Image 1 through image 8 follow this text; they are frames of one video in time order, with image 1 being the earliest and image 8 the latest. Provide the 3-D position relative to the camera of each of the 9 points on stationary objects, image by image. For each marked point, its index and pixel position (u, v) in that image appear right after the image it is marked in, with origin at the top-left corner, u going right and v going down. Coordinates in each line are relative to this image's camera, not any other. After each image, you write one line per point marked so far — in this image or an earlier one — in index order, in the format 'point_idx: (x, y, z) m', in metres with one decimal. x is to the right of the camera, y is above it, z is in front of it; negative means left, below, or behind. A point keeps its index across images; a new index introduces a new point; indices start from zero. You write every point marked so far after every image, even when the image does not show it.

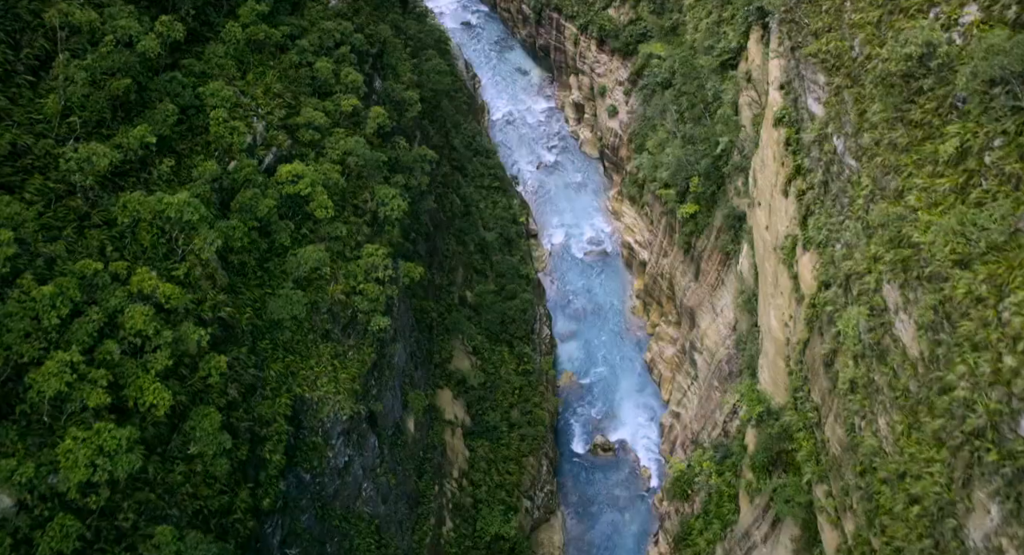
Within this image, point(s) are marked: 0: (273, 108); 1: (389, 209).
0: (-4.5, +3.0, +15.4) m
1: (-2.5, +1.4, +16.6) m
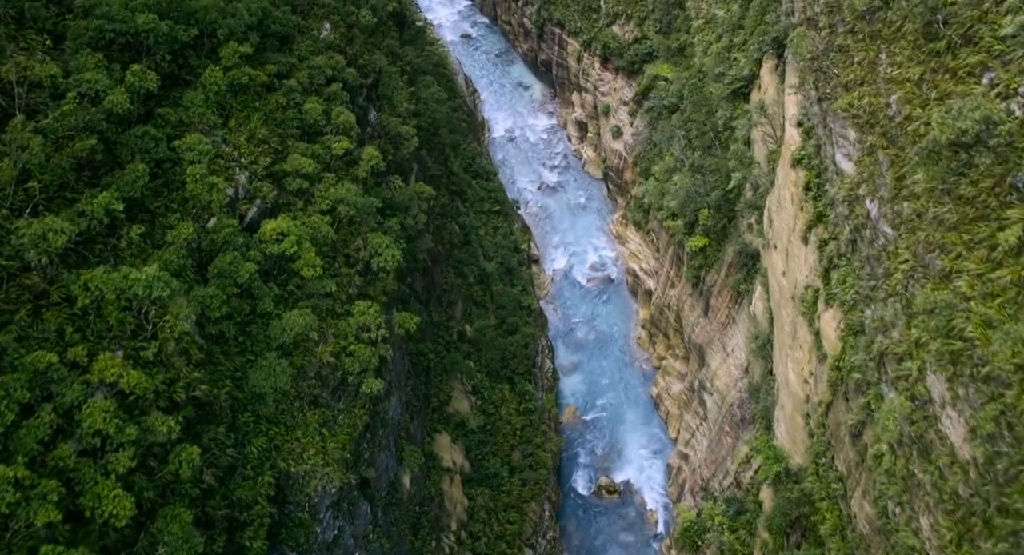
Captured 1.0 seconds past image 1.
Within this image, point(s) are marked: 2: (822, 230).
0: (-4.4, +2.0, +14.4) m
1: (-2.4, +0.3, +15.5) m
2: (+6.0, +0.9, +15.8) m
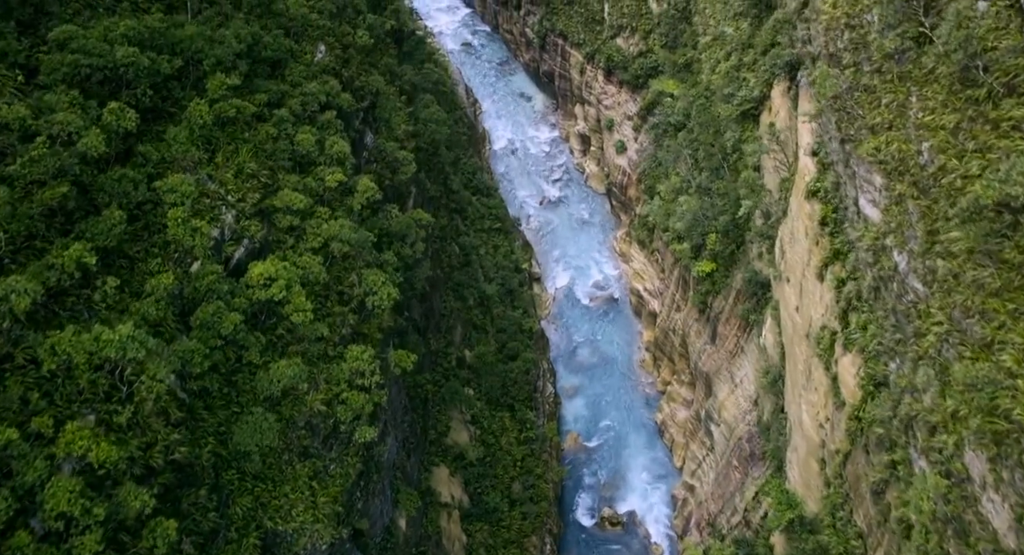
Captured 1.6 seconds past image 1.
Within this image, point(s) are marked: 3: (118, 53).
0: (-4.4, +1.3, +13.6) m
1: (-2.4, -0.4, +14.8) m
2: (+6.0, +0.2, +15.1) m
3: (-6.0, +3.4, +12.6) m
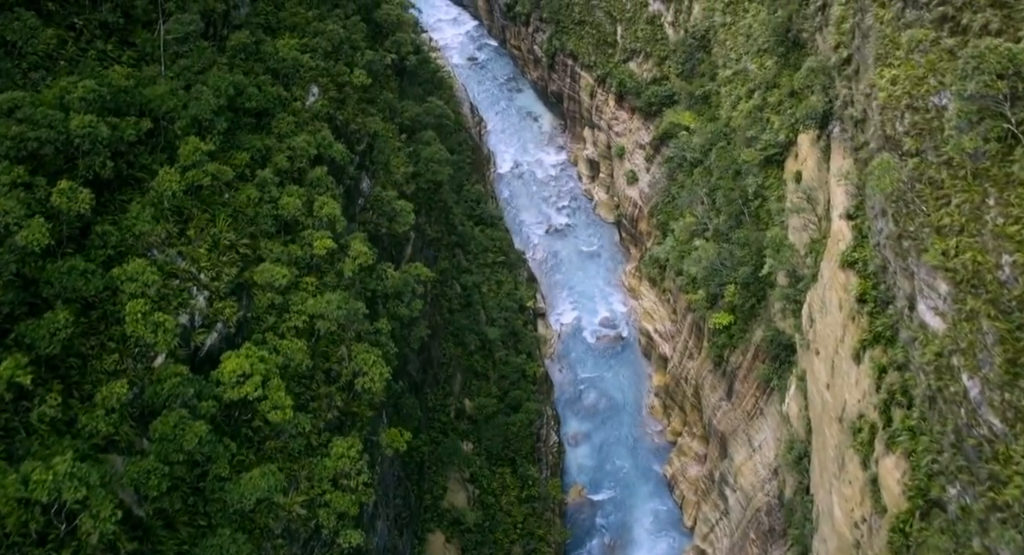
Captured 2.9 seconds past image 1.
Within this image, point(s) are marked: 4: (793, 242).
0: (-4.3, +0.1, +12.2) m
1: (-2.3, -1.6, +13.3) m
2: (+6.1, -1.3, +13.6) m
3: (-5.9, +2.2, +11.2) m
4: (+6.3, +0.8, +18.7) m
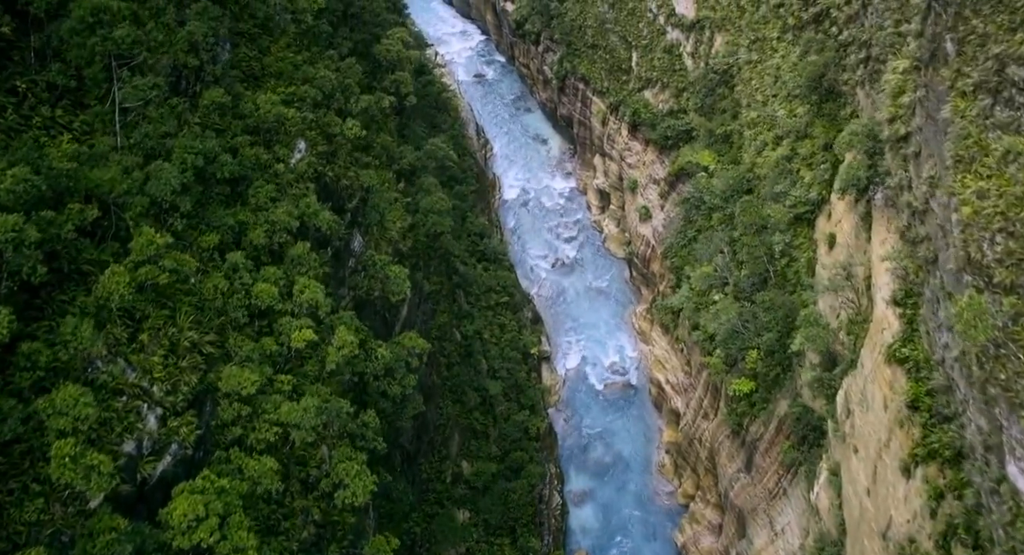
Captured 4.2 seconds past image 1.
0: (-4.2, -1.3, +10.5) m
1: (-2.3, -3.0, +11.6) m
2: (+6.1, -2.8, +11.9) m
3: (-5.8, +0.9, +9.6) m
4: (+6.4, -0.8, +17.0) m
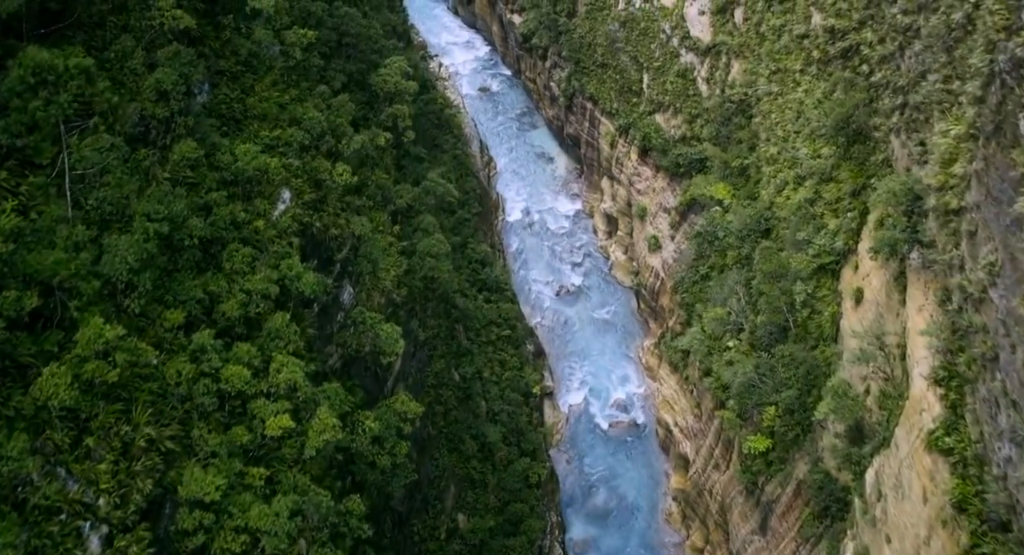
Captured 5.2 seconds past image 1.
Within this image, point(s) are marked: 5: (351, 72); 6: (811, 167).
0: (-4.2, -2.3, +9.3) m
1: (-2.3, -4.1, +10.4) m
2: (+6.1, -4.0, +10.6) m
3: (-5.8, -0.1, +8.3) m
4: (+6.5, -2.0, +15.6) m
5: (-3.5, +4.4, +17.7) m
6: (+7.0, +2.6, +19.3) m
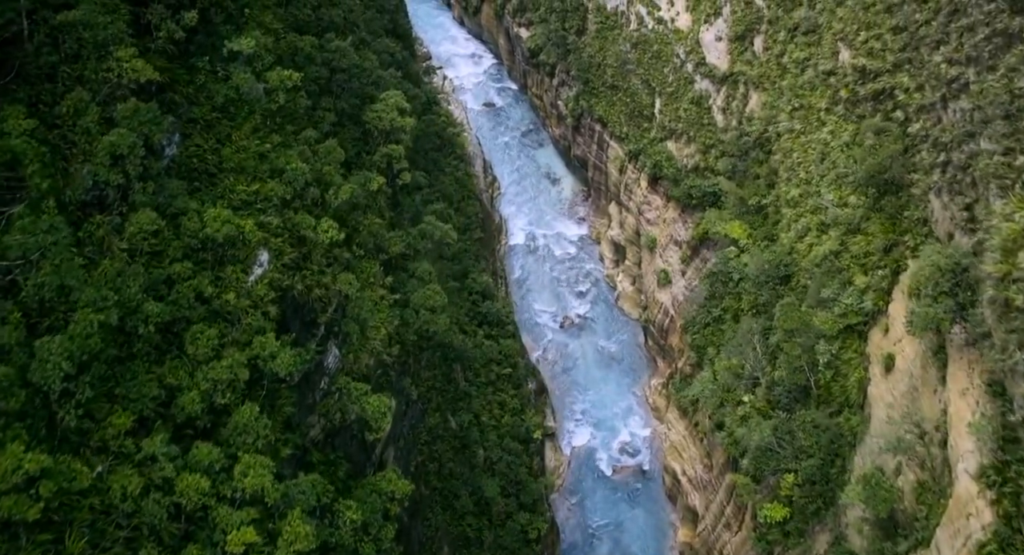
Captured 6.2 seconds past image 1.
0: (-4.3, -3.3, +7.9) m
1: (-2.4, -5.1, +9.0) m
2: (+6.0, -5.2, +9.2) m
3: (-5.8, -1.1, +7.0) m
4: (+6.4, -3.2, +14.3) m
5: (-3.4, +3.3, +16.4) m
6: (+7.1, +1.4, +18.0) m
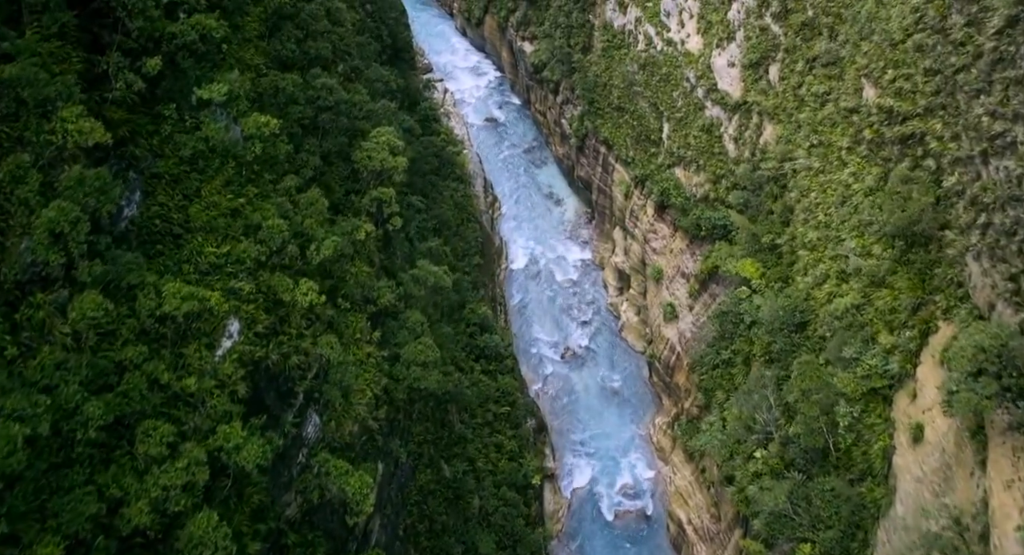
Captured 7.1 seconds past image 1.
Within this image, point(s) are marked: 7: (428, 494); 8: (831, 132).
0: (-4.4, -4.2, +6.7) m
1: (-2.5, -6.1, +7.8) m
2: (+5.9, -6.3, +8.0) m
3: (-5.8, -2.0, +5.8) m
4: (+6.4, -4.3, +13.1) m
5: (-3.4, +2.4, +15.2) m
6: (+7.0, +0.2, +16.7) m
7: (-1.9, -4.6, +19.1) m
8: (+7.3, +3.4, +19.0) m
